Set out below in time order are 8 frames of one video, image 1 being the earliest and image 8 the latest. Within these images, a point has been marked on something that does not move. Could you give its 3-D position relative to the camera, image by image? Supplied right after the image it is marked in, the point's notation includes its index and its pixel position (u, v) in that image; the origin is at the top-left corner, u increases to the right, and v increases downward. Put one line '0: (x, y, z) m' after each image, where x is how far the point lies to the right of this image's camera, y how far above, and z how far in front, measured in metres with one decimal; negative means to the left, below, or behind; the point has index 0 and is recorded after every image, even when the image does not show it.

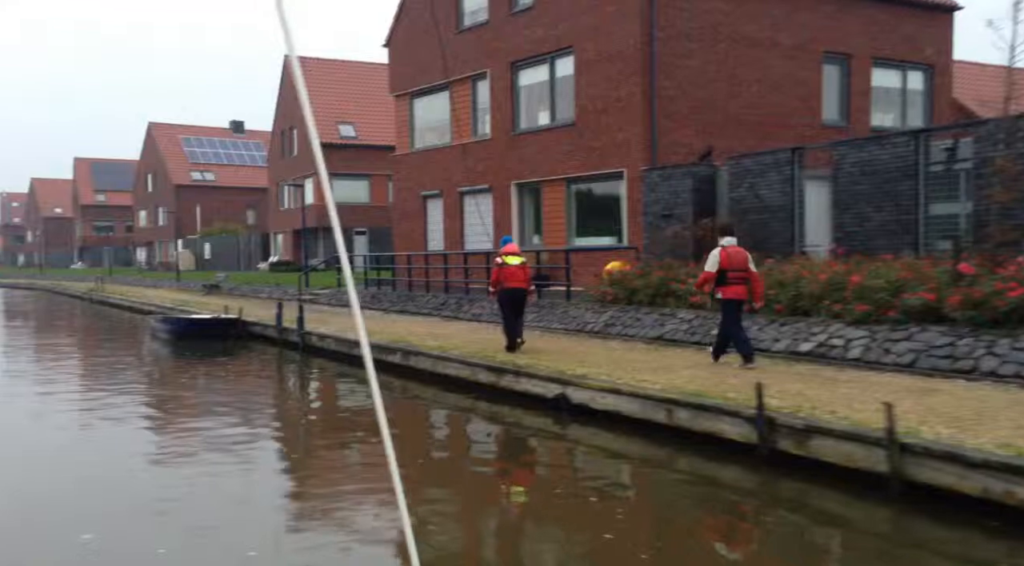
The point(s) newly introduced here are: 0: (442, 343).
0: (-0.9, -0.9, +14.2) m
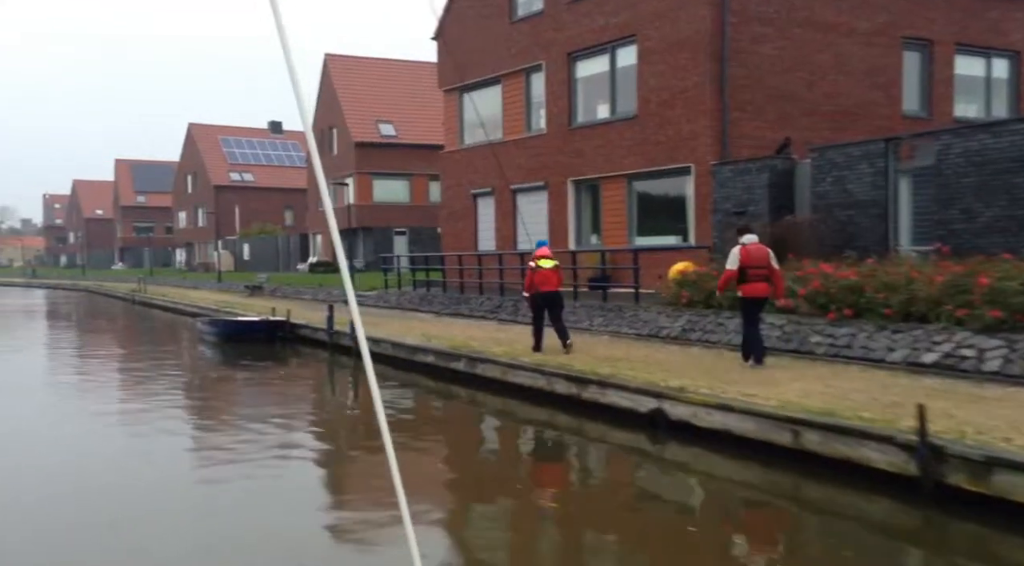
0: (0.0, -0.9, +13.3) m
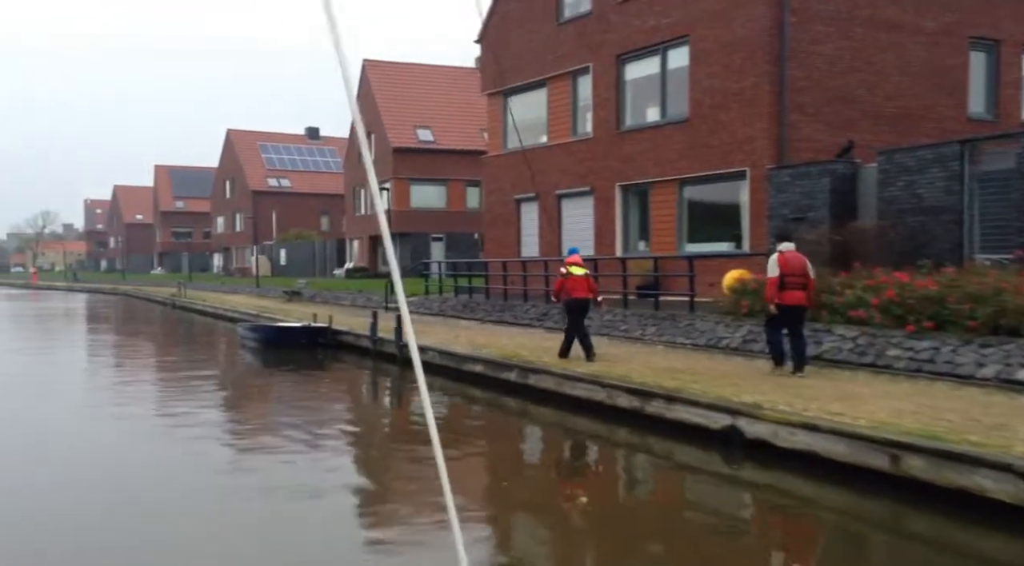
0: (+0.6, -1.0, +12.8) m
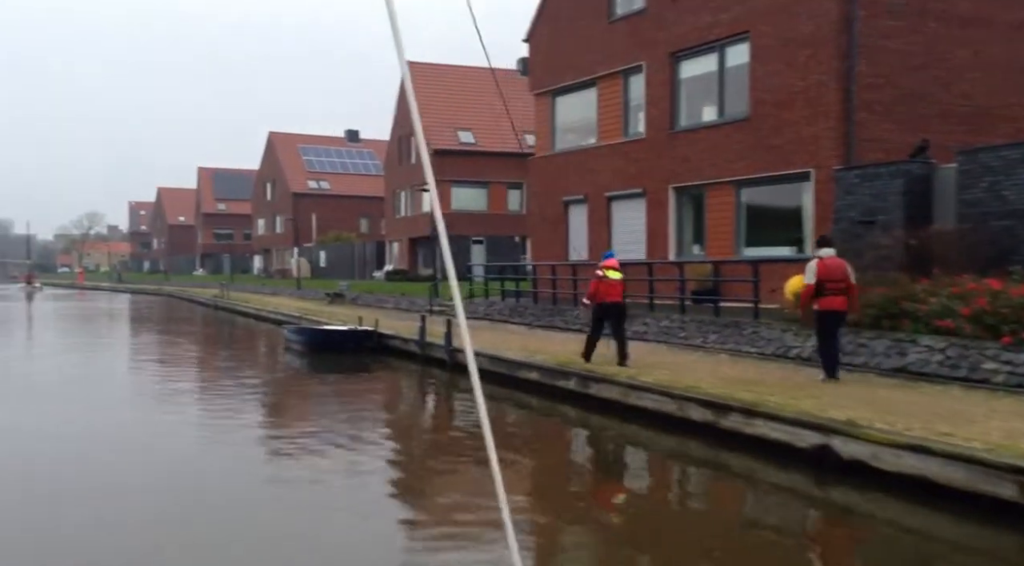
0: (+1.3, -1.0, +12.3) m
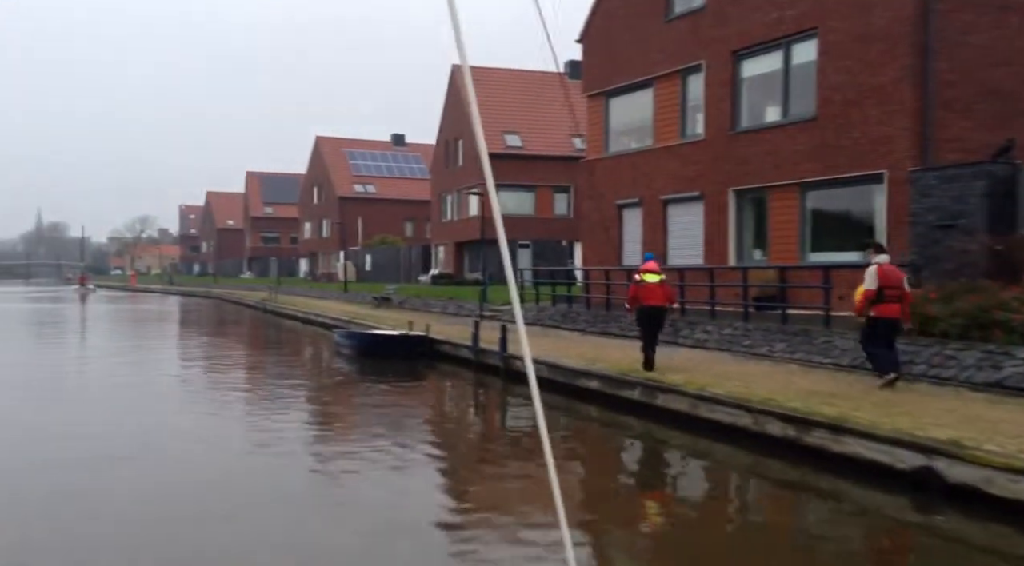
0: (+2.0, -1.1, +11.7) m
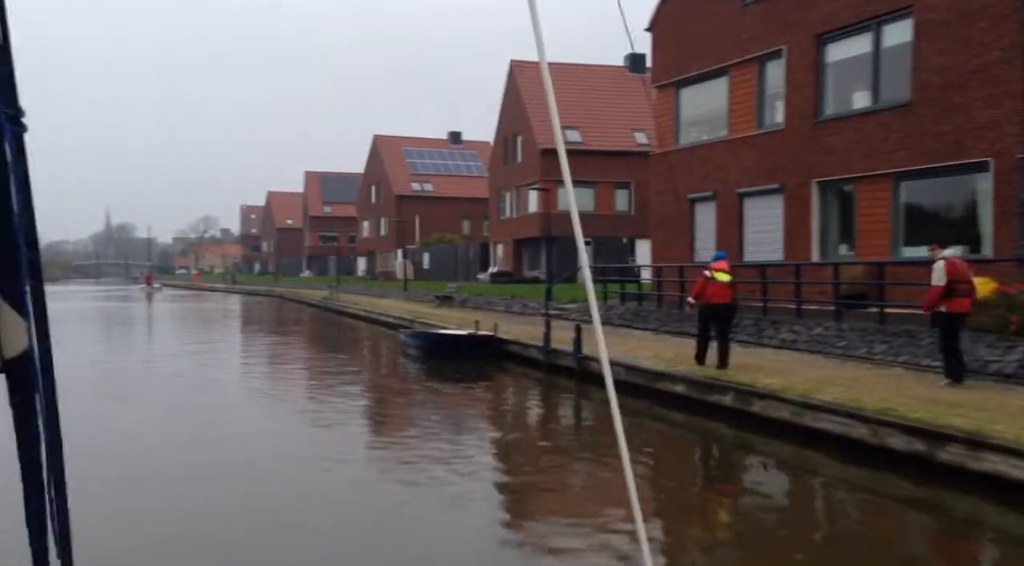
0: (+2.9, -1.1, +10.8) m
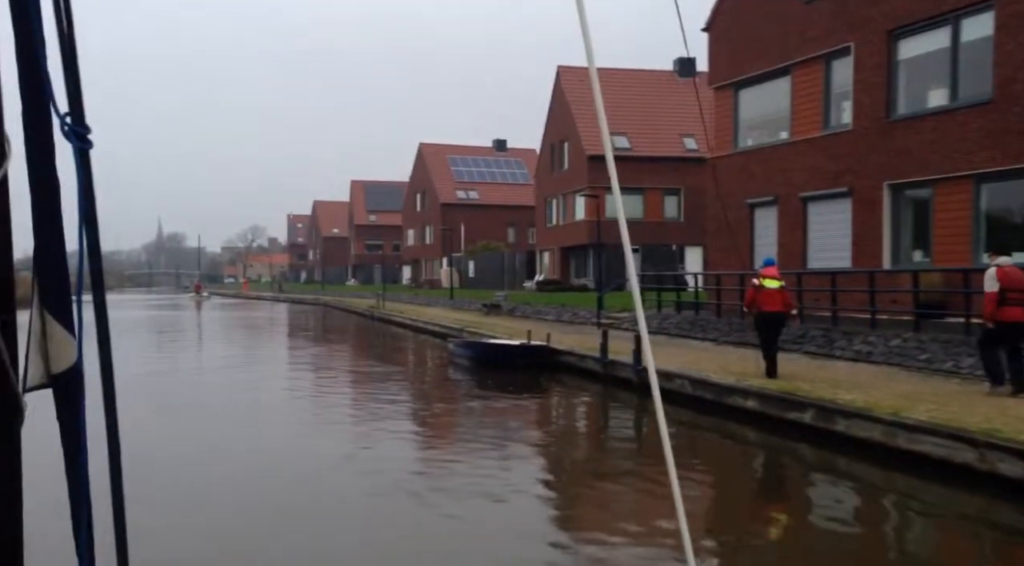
0: (+3.5, -1.2, +10.0) m
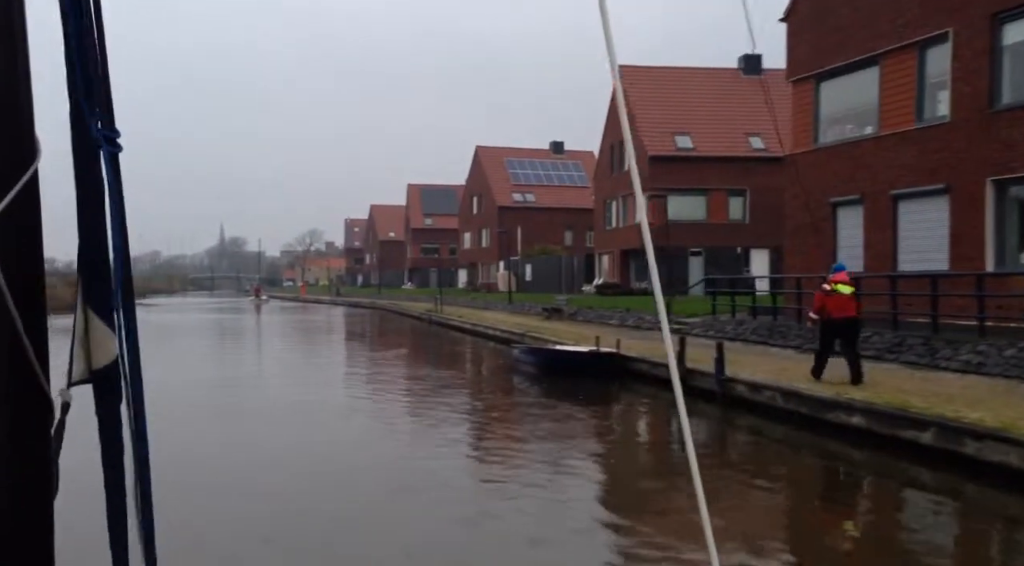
0: (+4.2, -1.2, +8.9) m
